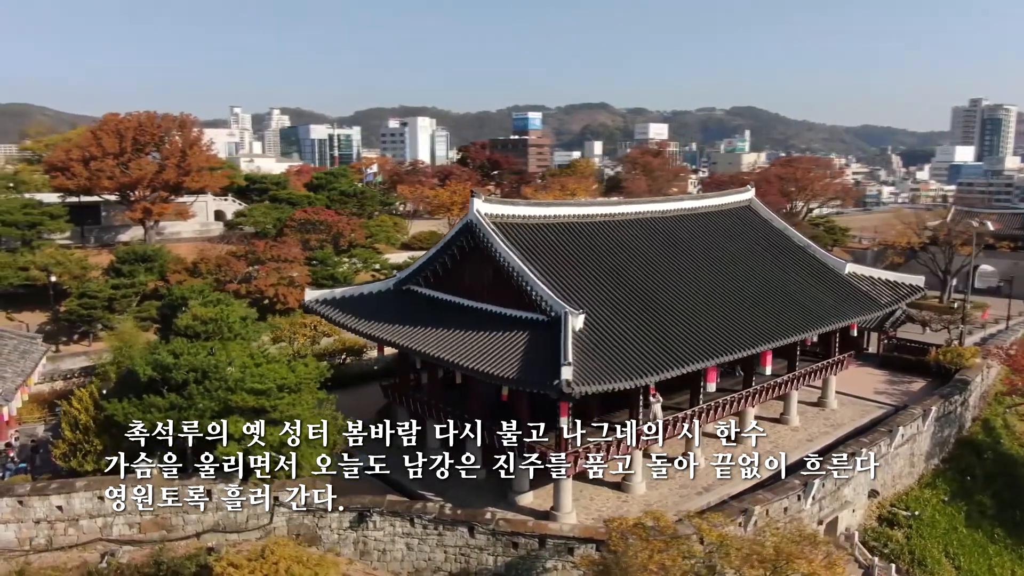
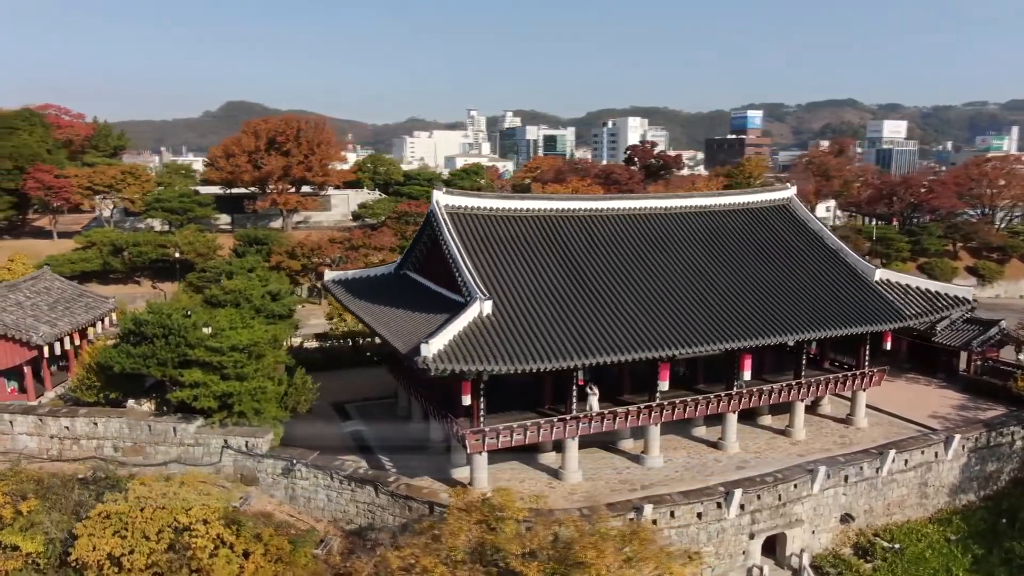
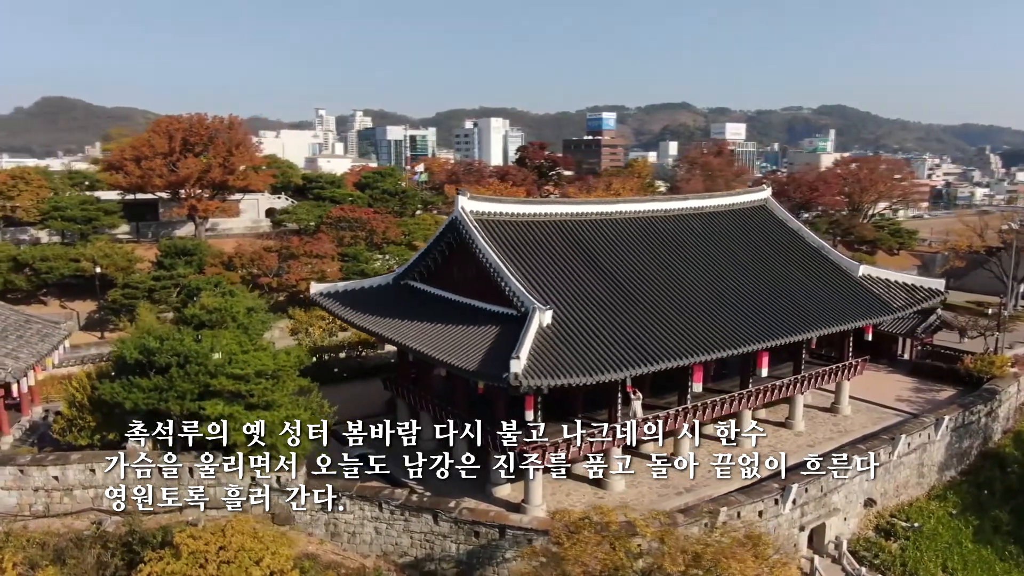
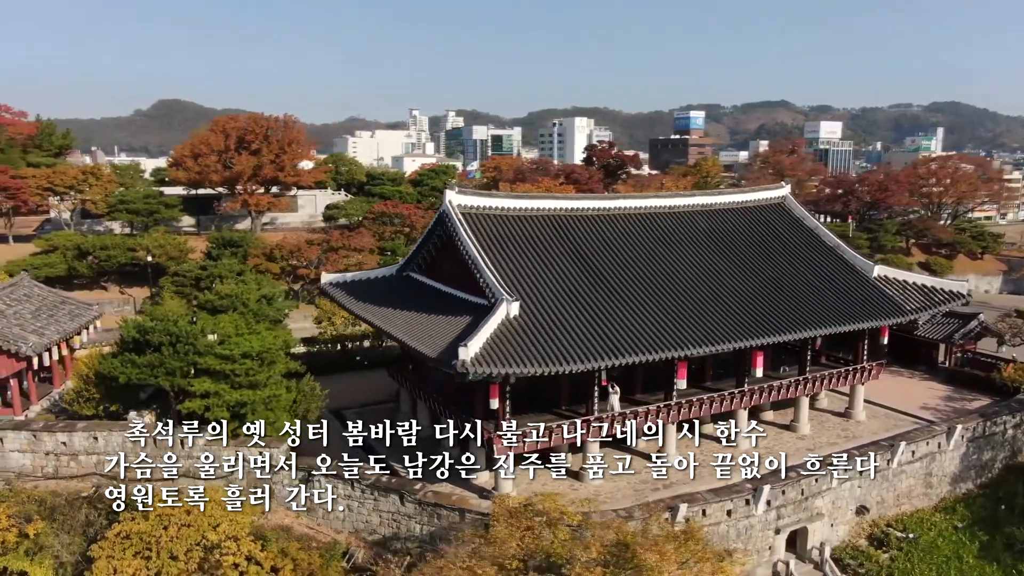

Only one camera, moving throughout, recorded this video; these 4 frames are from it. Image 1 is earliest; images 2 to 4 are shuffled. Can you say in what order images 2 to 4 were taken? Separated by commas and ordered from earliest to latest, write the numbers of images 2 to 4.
3, 4, 2
